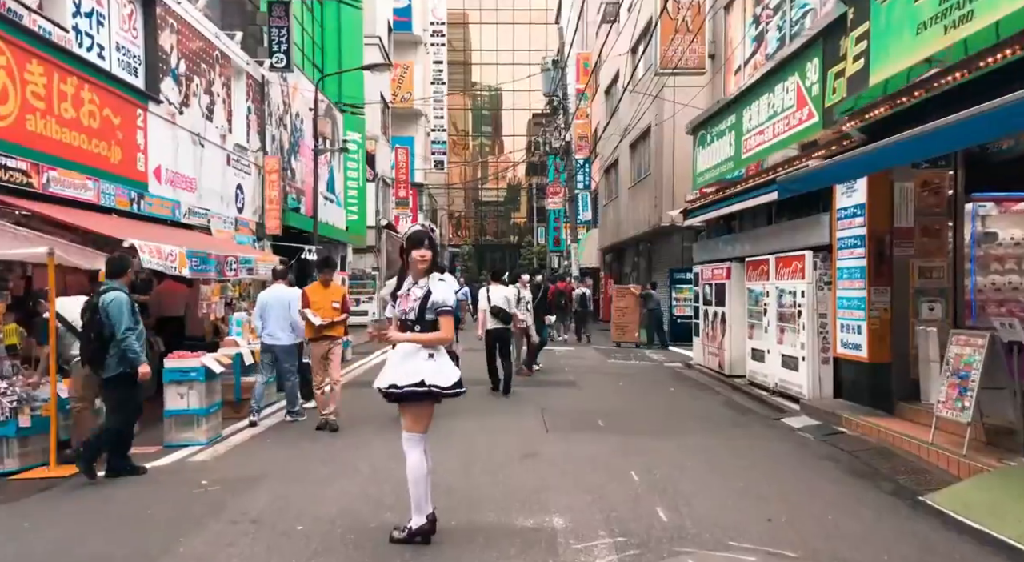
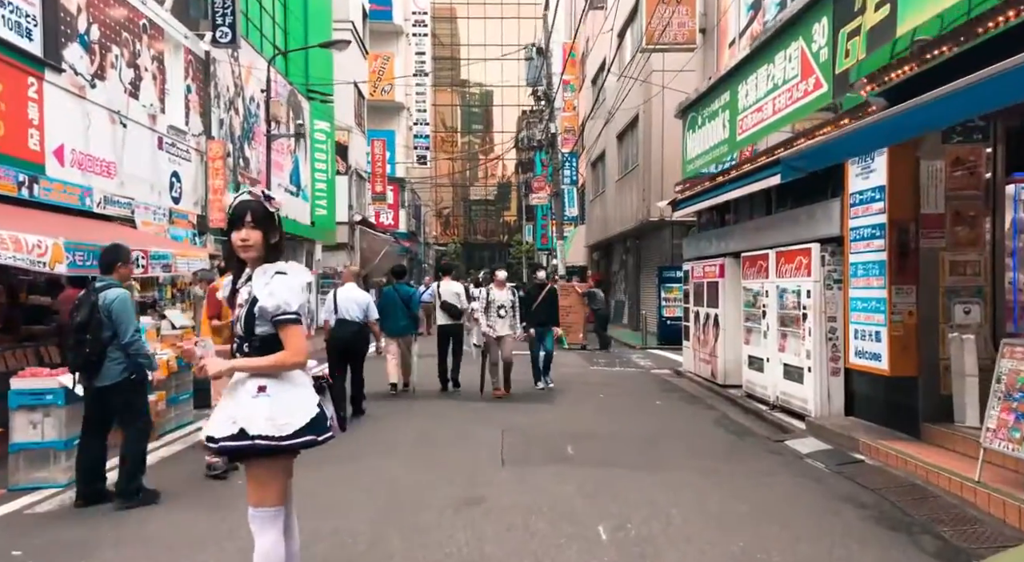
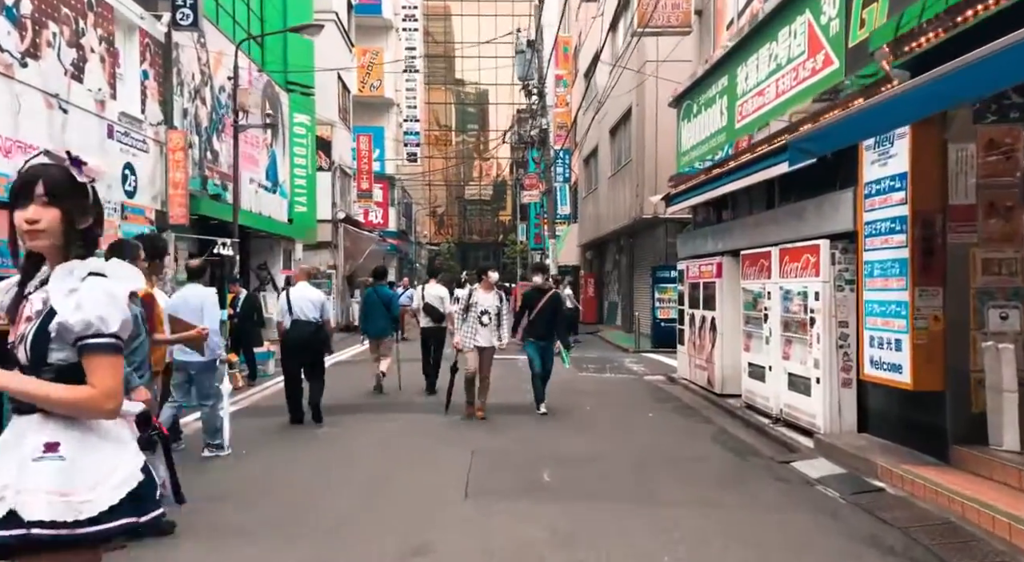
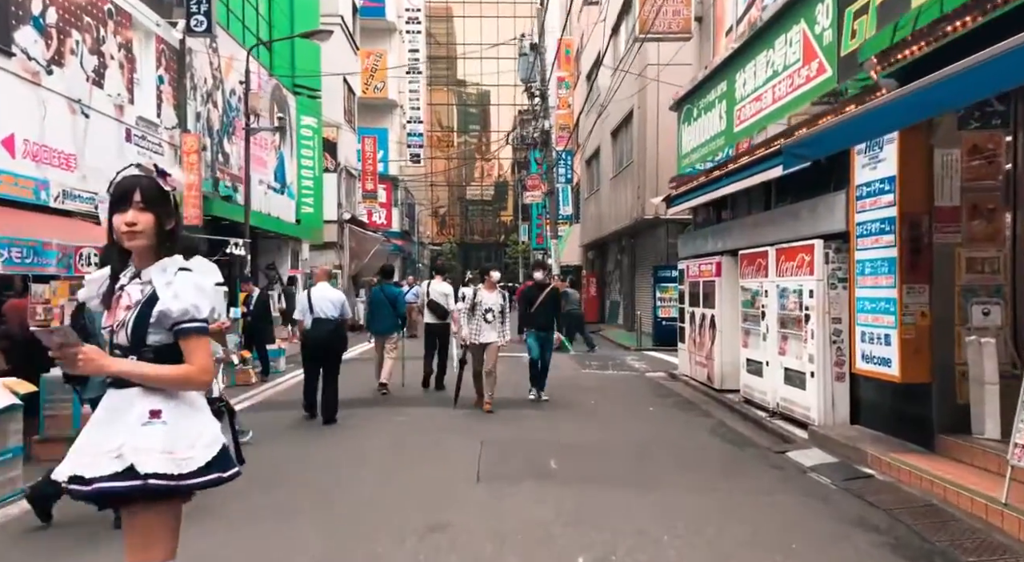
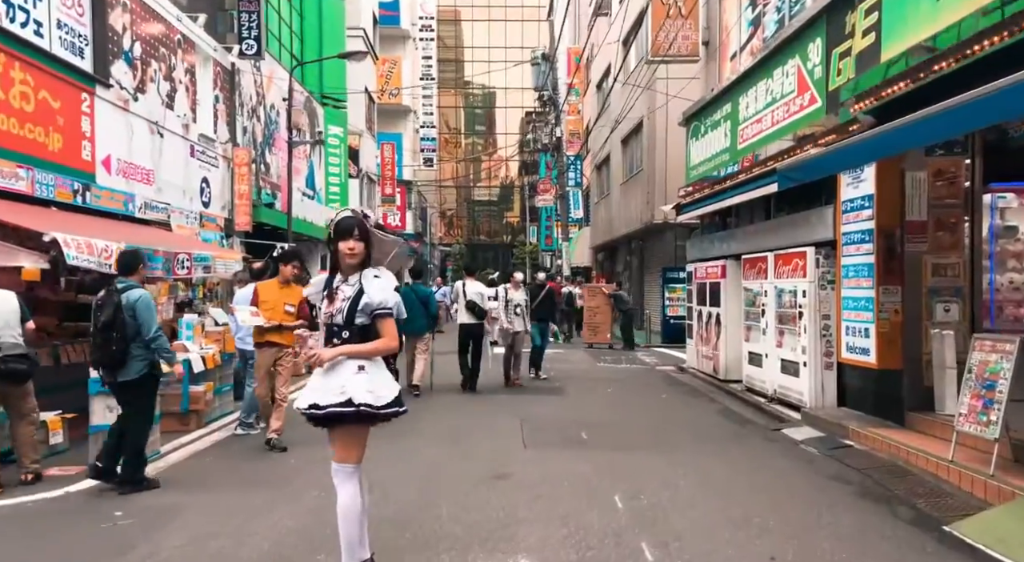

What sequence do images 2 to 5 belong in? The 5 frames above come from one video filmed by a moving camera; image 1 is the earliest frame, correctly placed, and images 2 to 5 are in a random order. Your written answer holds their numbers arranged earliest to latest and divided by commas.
5, 2, 4, 3
